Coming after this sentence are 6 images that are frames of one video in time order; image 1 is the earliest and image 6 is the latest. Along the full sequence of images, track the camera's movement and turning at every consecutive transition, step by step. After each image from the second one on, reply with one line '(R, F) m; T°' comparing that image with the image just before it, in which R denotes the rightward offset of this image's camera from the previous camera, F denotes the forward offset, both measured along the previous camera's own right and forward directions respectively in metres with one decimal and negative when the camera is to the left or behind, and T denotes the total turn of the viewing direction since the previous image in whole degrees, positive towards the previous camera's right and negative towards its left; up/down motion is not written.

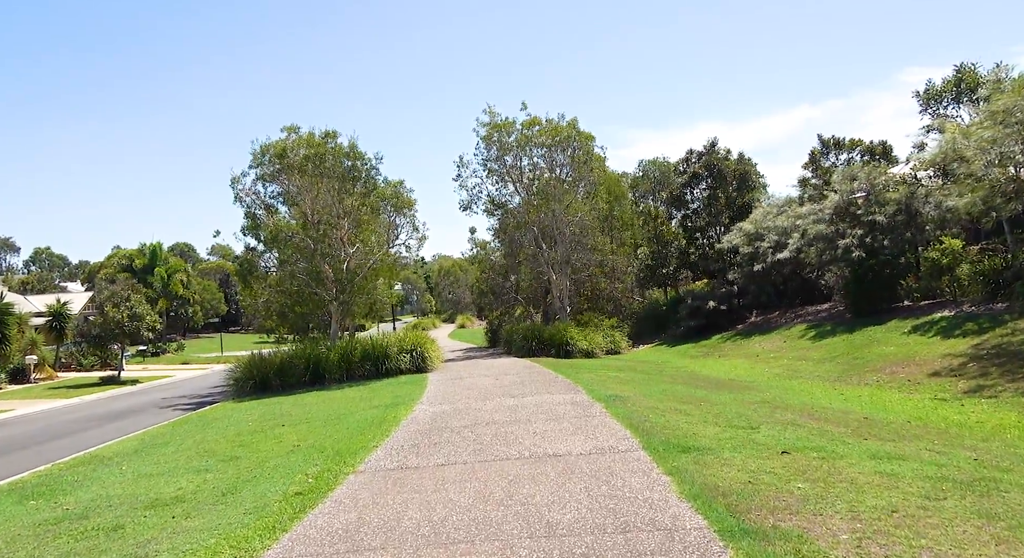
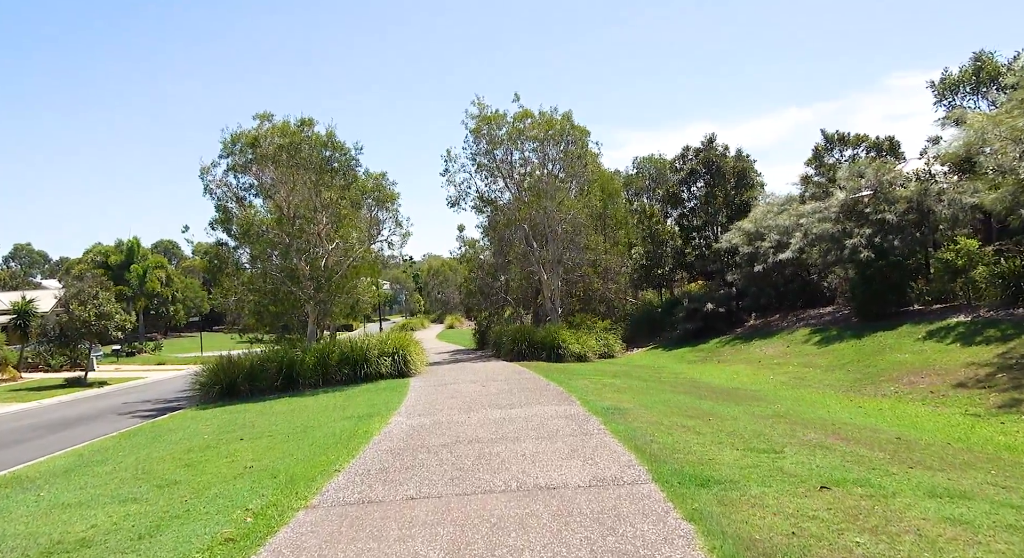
(0.0, +1.3) m; +1°
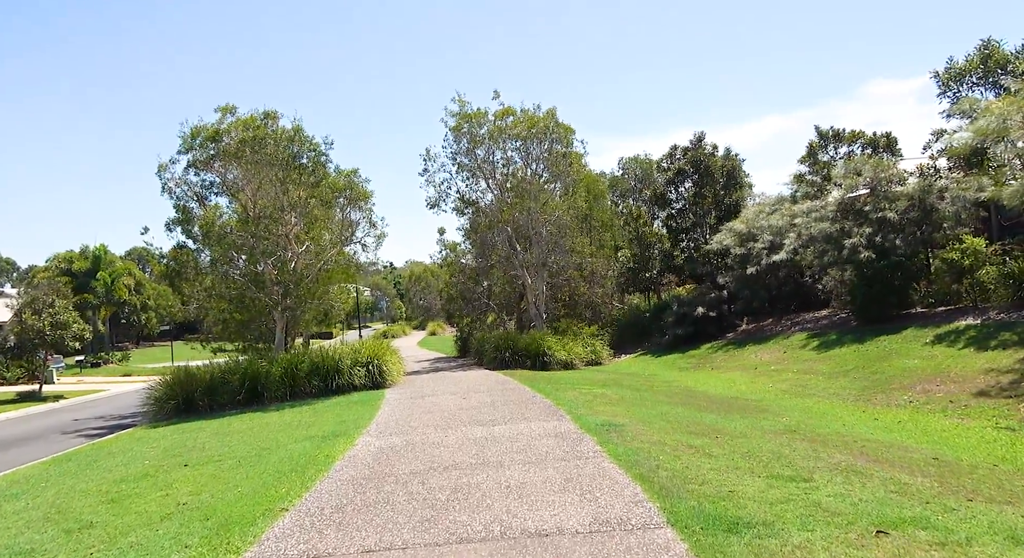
(0.0, +1.3) m; +1°
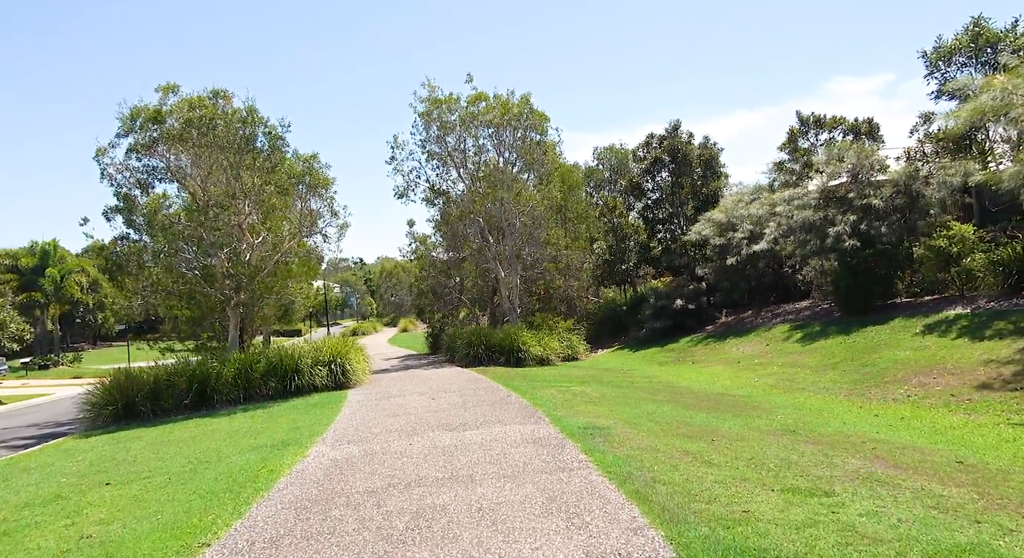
(0.0, +1.1) m; +2°
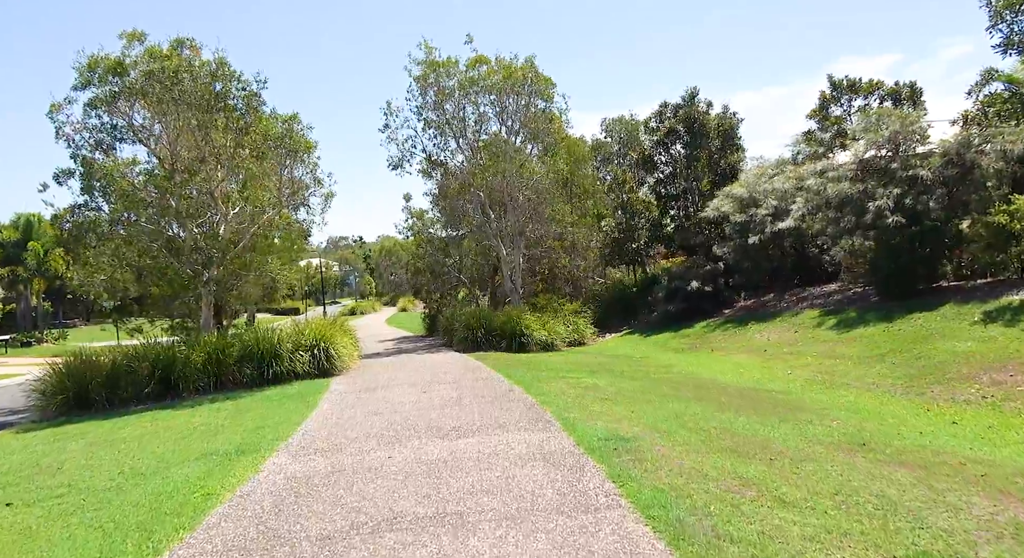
(0.0, +1.9) m; 0°
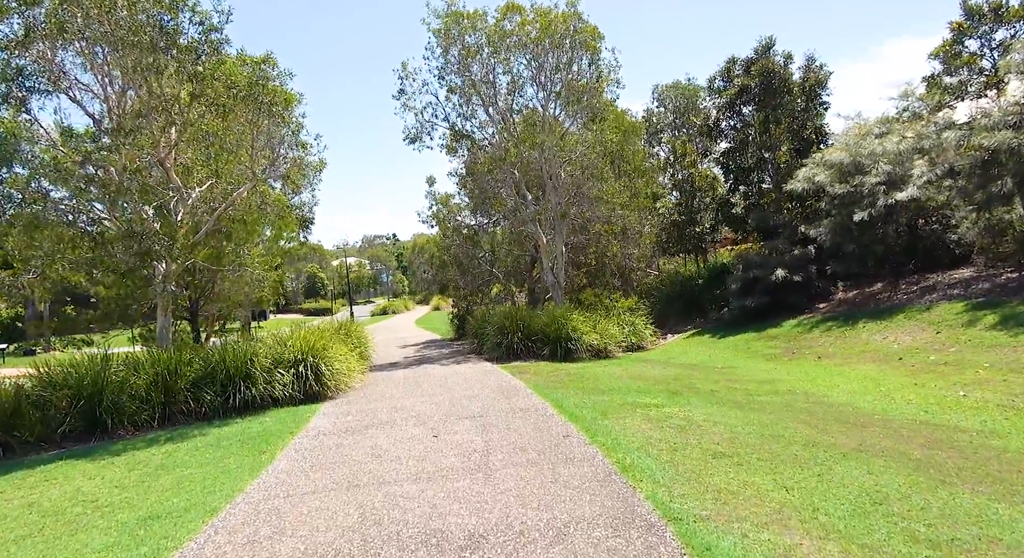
(-0.2, +4.3) m; -3°
